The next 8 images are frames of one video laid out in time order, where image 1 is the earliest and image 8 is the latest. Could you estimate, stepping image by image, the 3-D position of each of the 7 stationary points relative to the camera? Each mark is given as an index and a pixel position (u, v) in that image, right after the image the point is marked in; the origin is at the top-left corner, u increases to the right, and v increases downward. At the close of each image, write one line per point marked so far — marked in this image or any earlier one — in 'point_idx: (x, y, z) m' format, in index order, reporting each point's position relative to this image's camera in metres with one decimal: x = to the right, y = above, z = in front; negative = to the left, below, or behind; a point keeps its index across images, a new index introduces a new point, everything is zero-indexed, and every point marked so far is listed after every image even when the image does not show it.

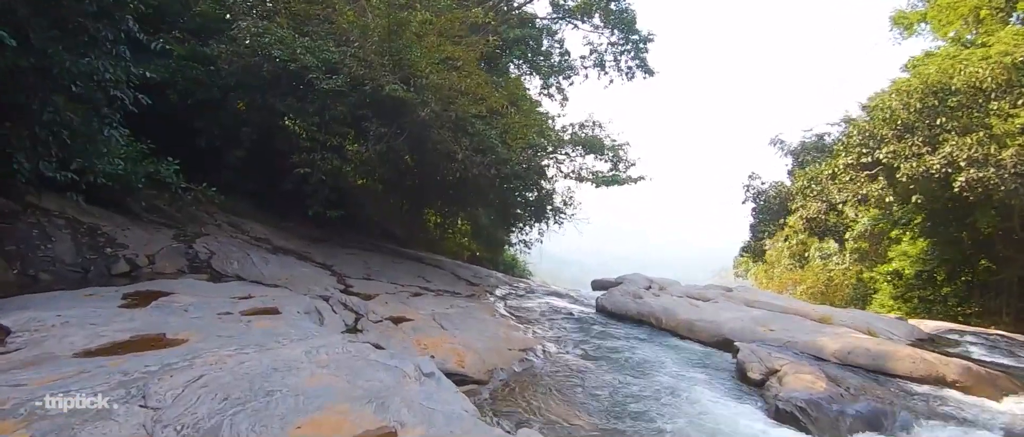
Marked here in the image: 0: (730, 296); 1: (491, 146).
0: (+3.0, -1.1, +7.5) m
1: (-0.3, +1.1, +8.1) m
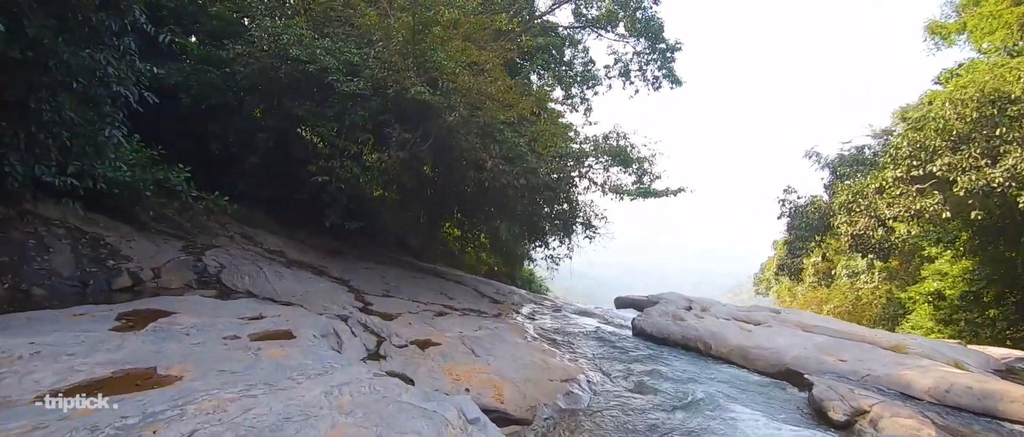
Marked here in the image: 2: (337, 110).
0: (+3.4, -1.3, +6.8) m
1: (+0.1, +0.9, +7.5) m
2: (-2.3, +1.4, +7.1) m
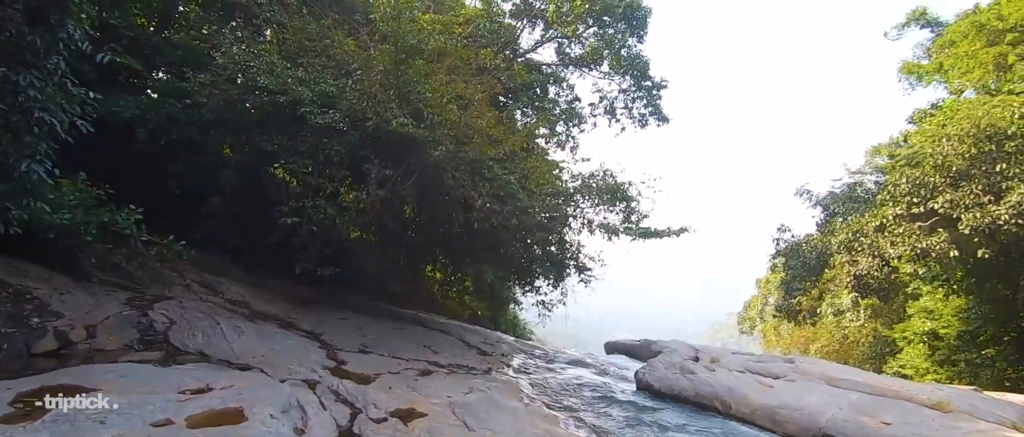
0: (+3.4, -1.8, +6.2) m
1: (0.0, +0.4, +7.0) m
2: (-2.4, +0.9, +6.4) m
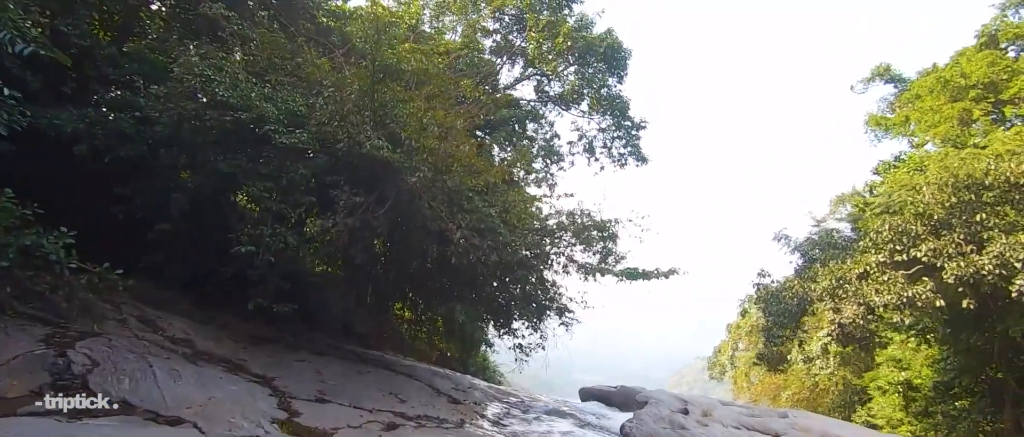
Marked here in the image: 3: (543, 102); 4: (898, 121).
0: (+3.1, -2.2, +5.8) m
1: (-0.2, -0.1, +6.5) m
2: (-2.6, +0.6, +5.9) m
3: (+0.9, +3.3, +15.2) m
4: (+12.5, +3.2, +17.5) m
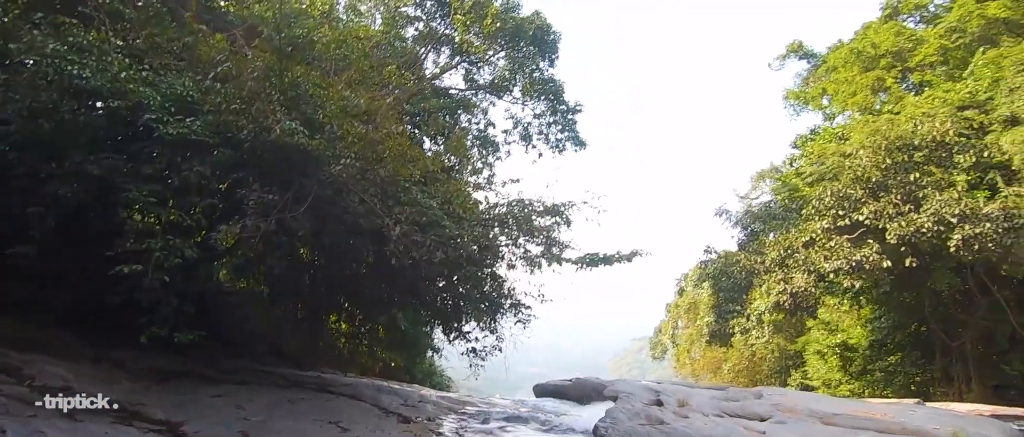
0: (+2.7, -1.9, +5.4) m
1: (-0.8, 0.0, +5.7) m
2: (-3.1, +0.5, +4.8) m
3: (-1.0, +3.4, +14.5) m
4: (+10.2, +4.2, +18.1) m
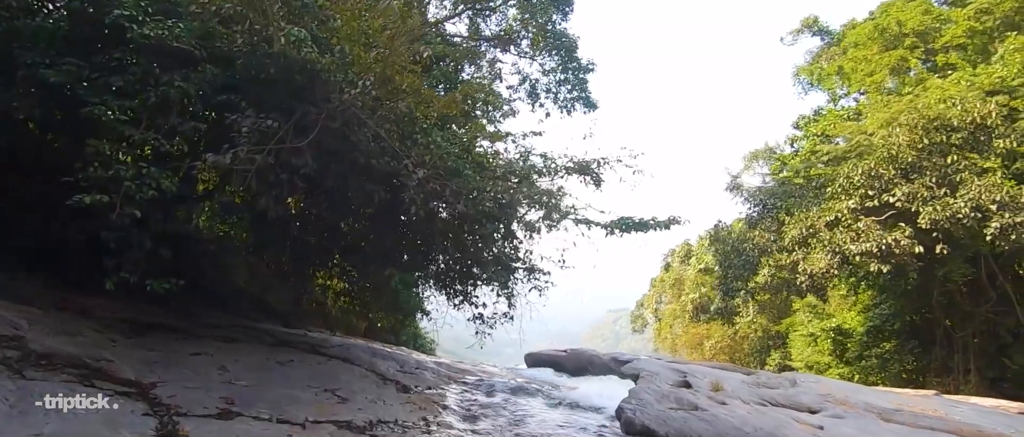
0: (+2.9, -1.6, +4.9) m
1: (-0.5, +0.5, +5.0) m
2: (-2.7, +1.0, +4.0) m
3: (-0.8, +4.5, +13.5) m
4: (+10.3, +4.8, +17.5) m
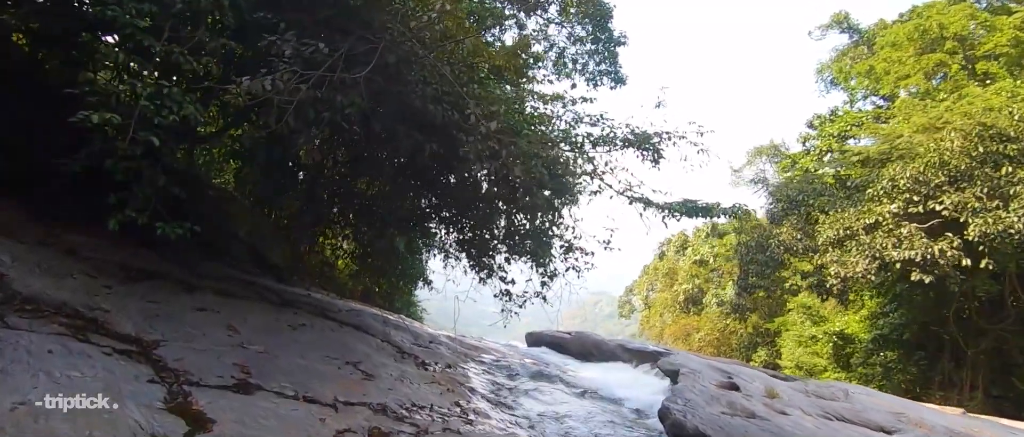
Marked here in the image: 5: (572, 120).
0: (+3.2, -1.7, +4.5) m
1: (0.0, +0.8, +4.4) m
2: (-2.1, +1.4, +3.3) m
3: (-0.1, +5.1, +12.7) m
4: (+11.0, +4.7, +16.9) m
5: (+0.6, +1.0, +5.4) m
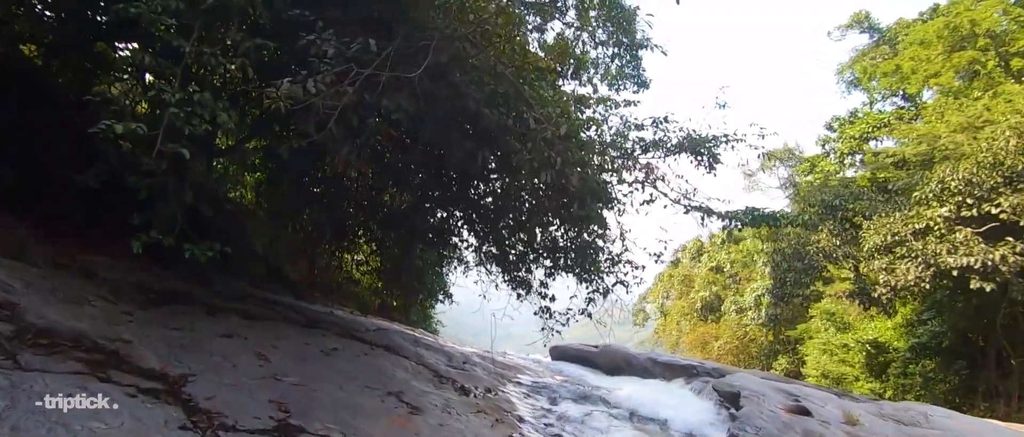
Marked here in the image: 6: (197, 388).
0: (+3.7, -1.7, +4.0) m
1: (+0.4, +0.7, +4.0) m
2: (-1.8, +1.3, +3.0) m
3: (+0.3, +4.9, +12.4) m
4: (+11.4, +4.5, +16.5) m
5: (+1.0, +0.9, +5.1) m
6: (-1.8, -1.0, +3.1) m
